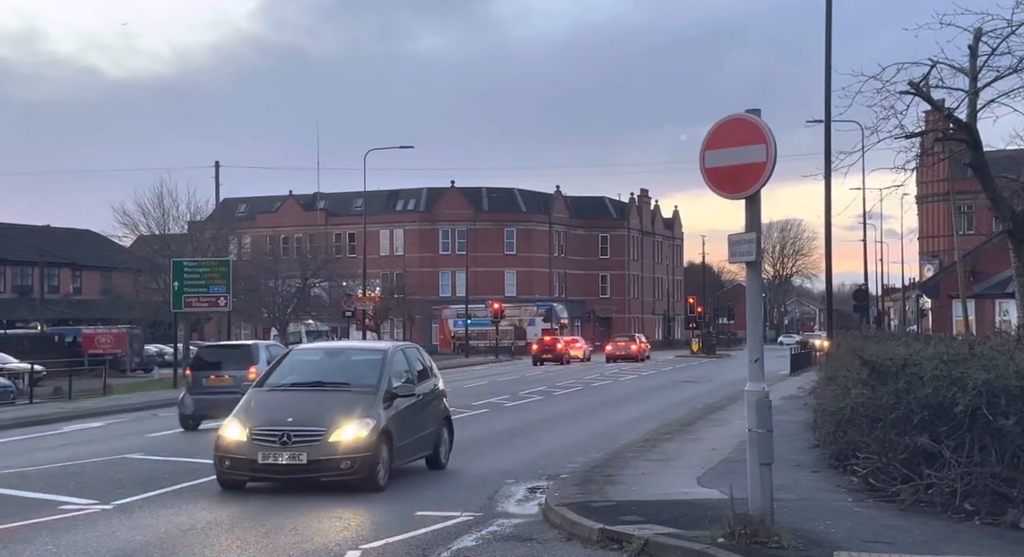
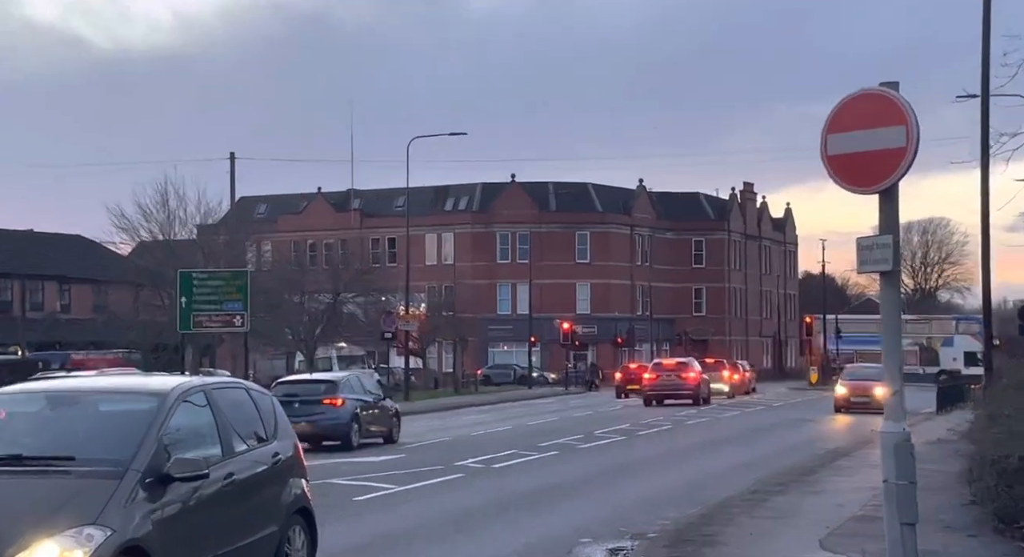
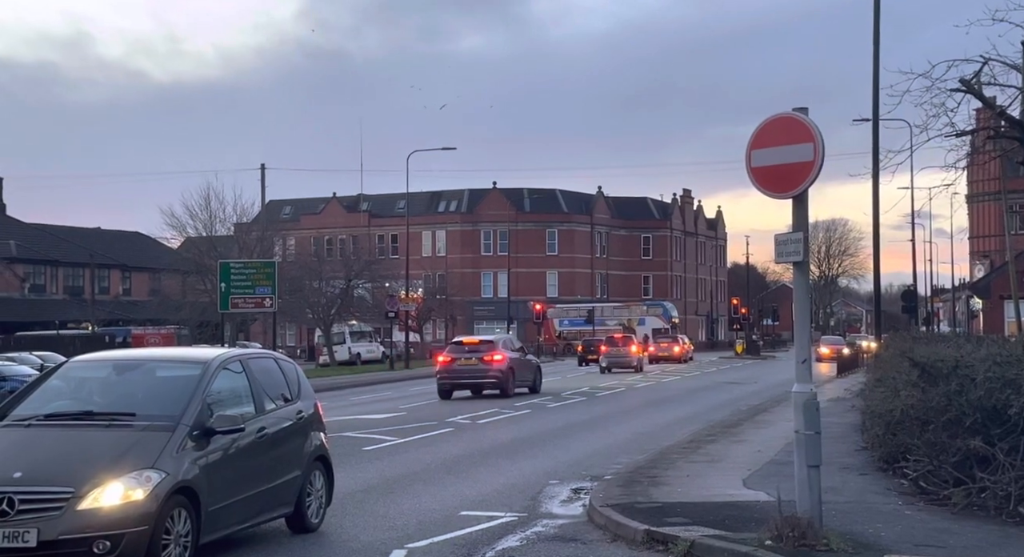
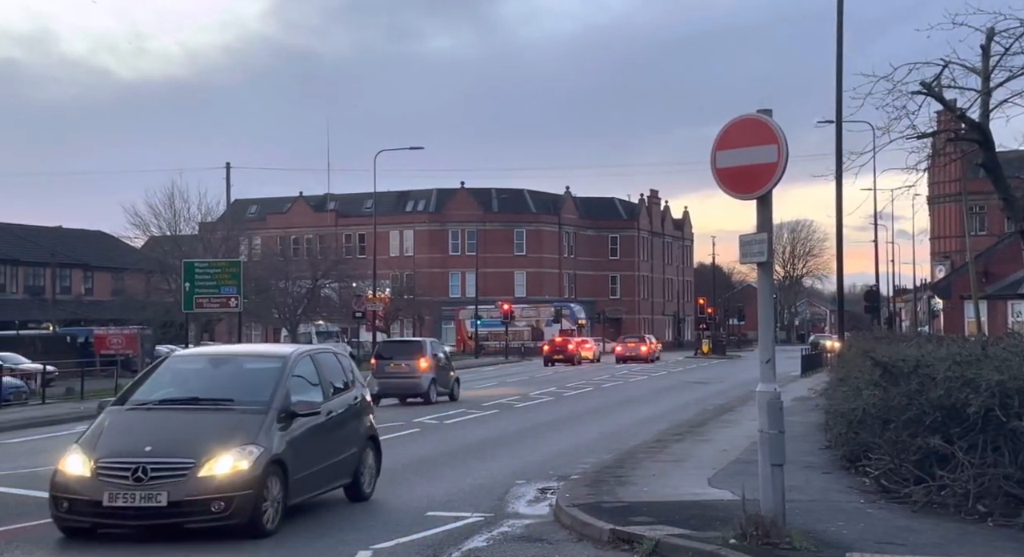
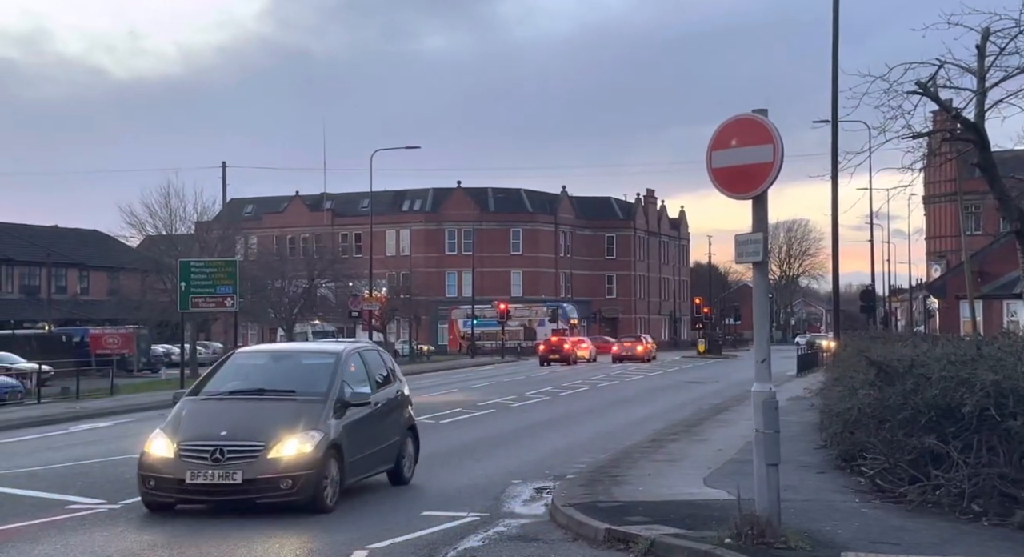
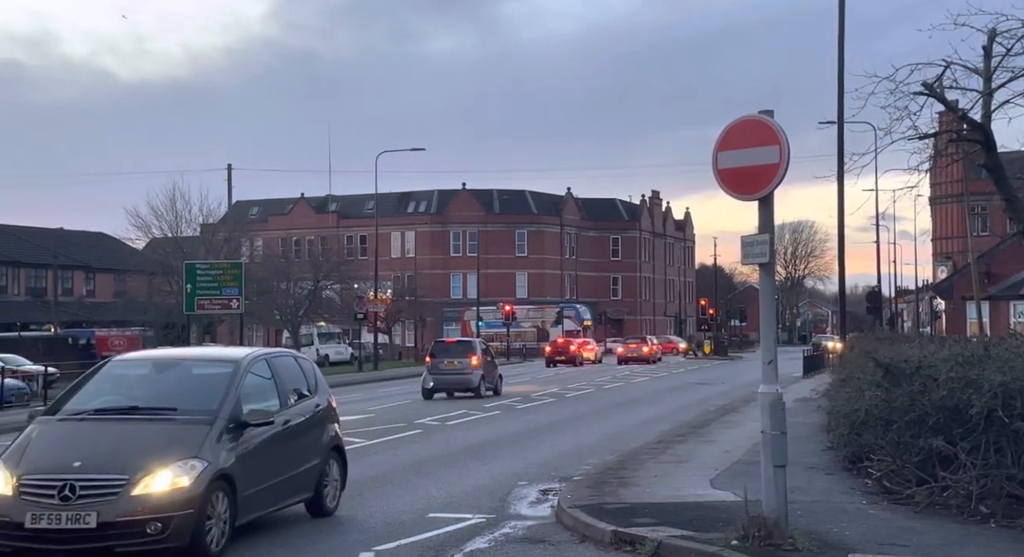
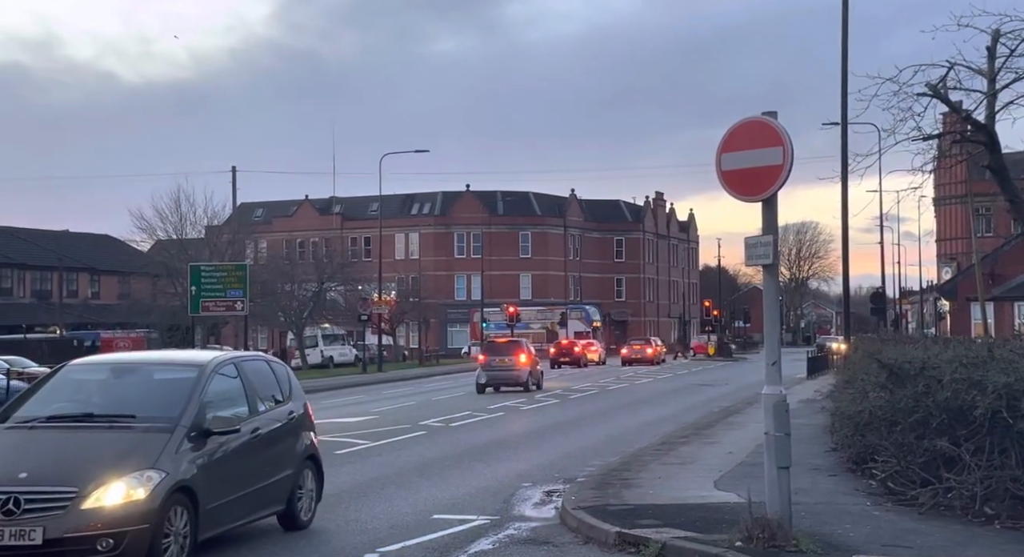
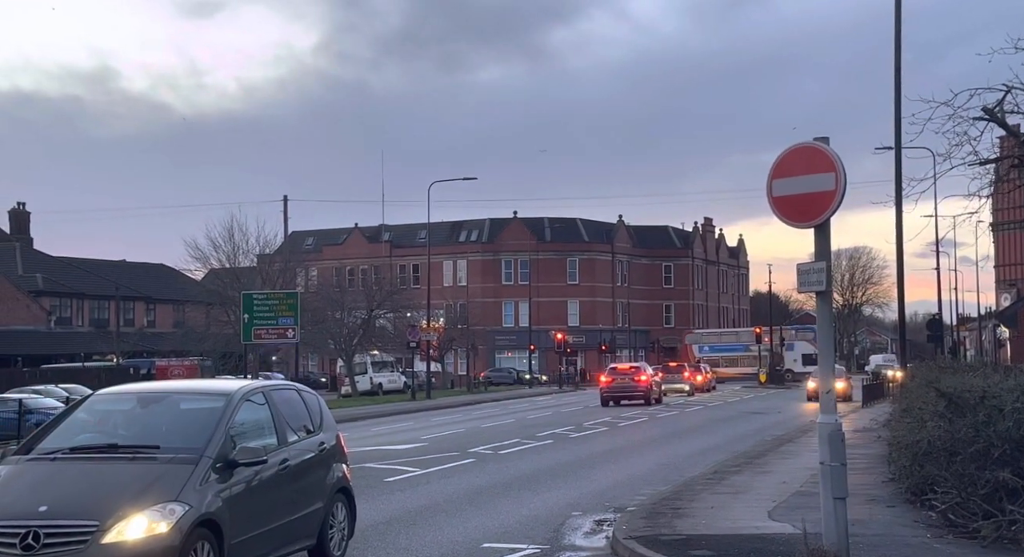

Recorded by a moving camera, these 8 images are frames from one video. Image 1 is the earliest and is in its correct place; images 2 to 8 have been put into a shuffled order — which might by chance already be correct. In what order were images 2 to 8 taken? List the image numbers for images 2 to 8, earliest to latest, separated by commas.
5, 4, 6, 7, 3, 8, 2
